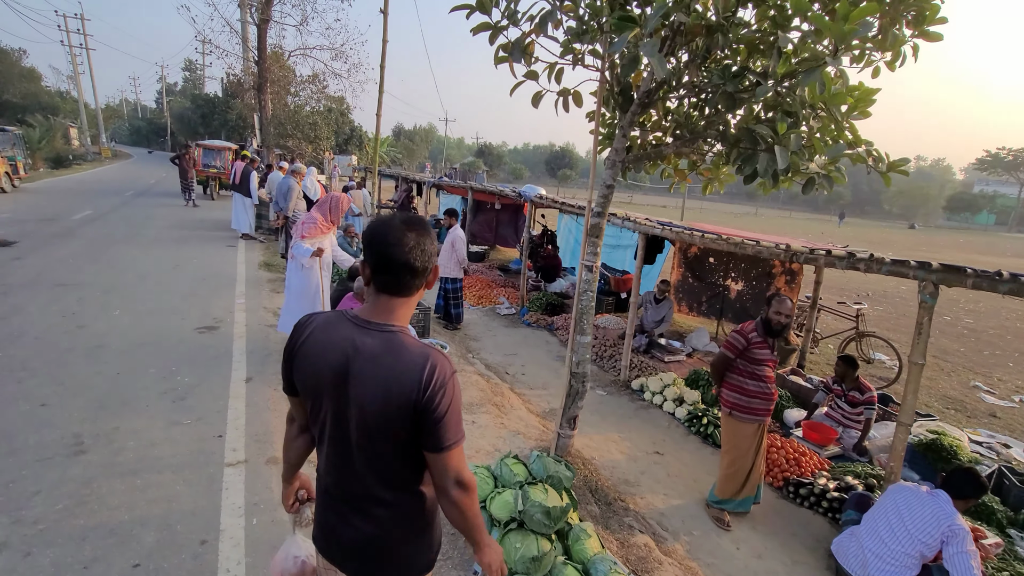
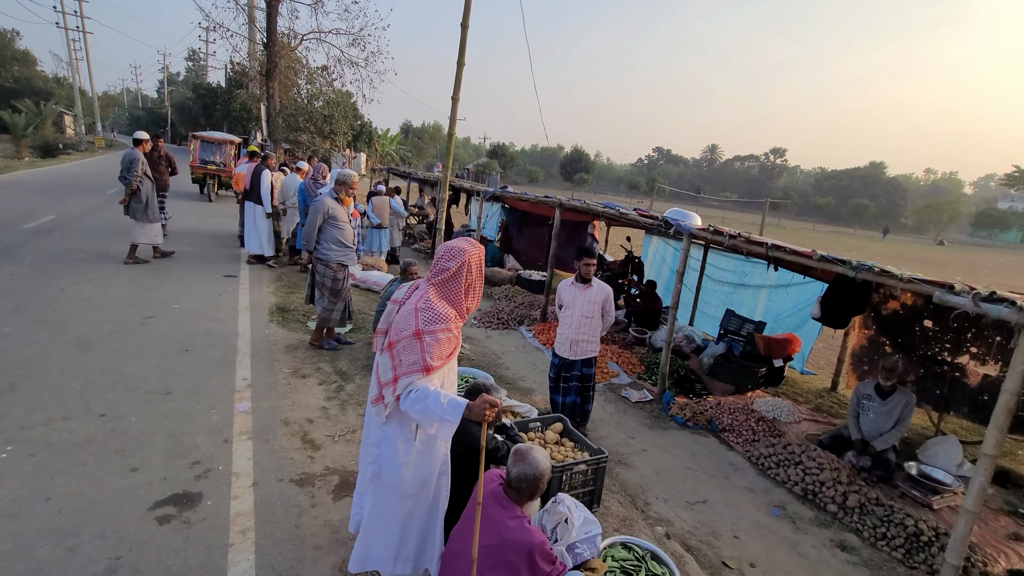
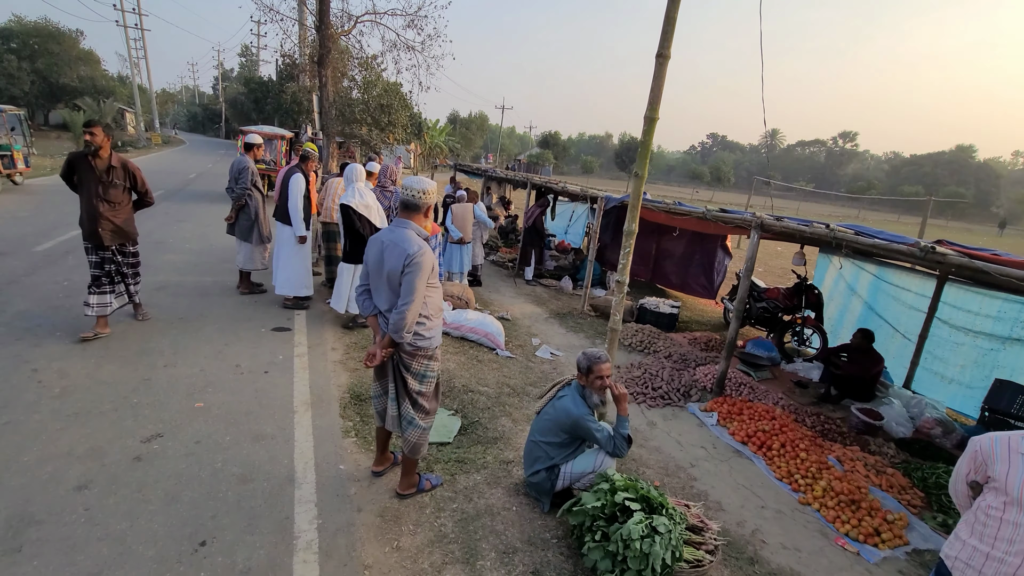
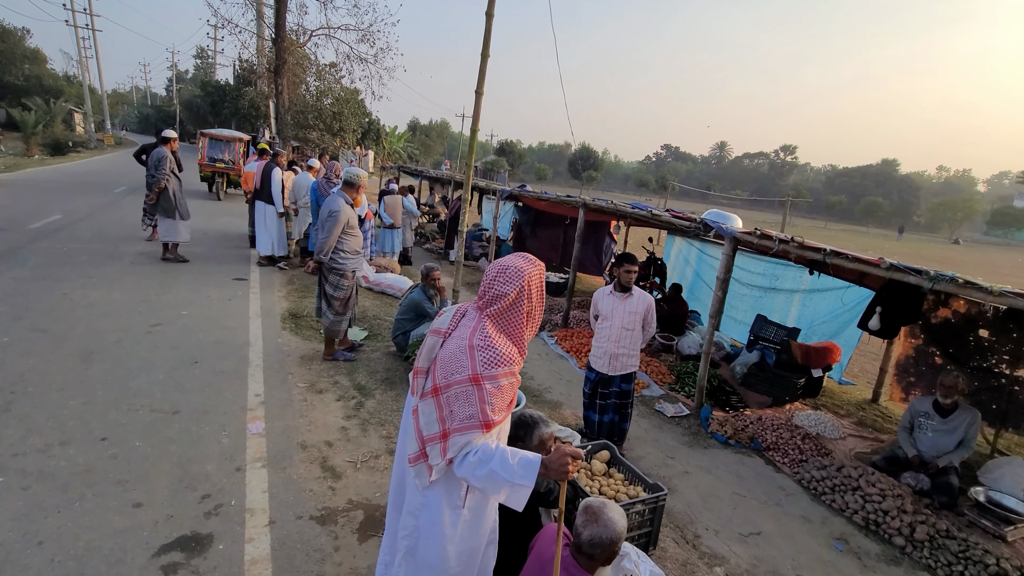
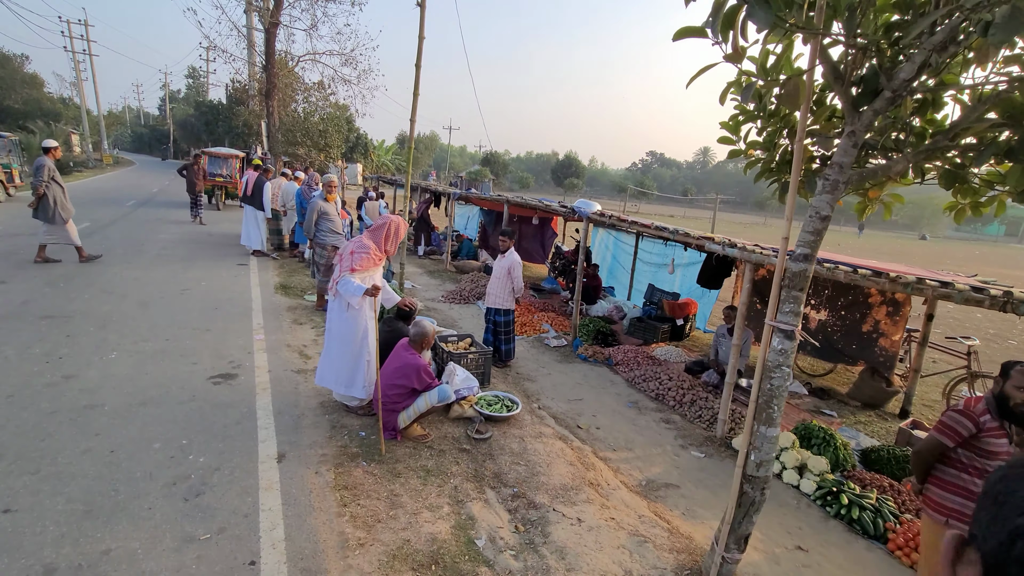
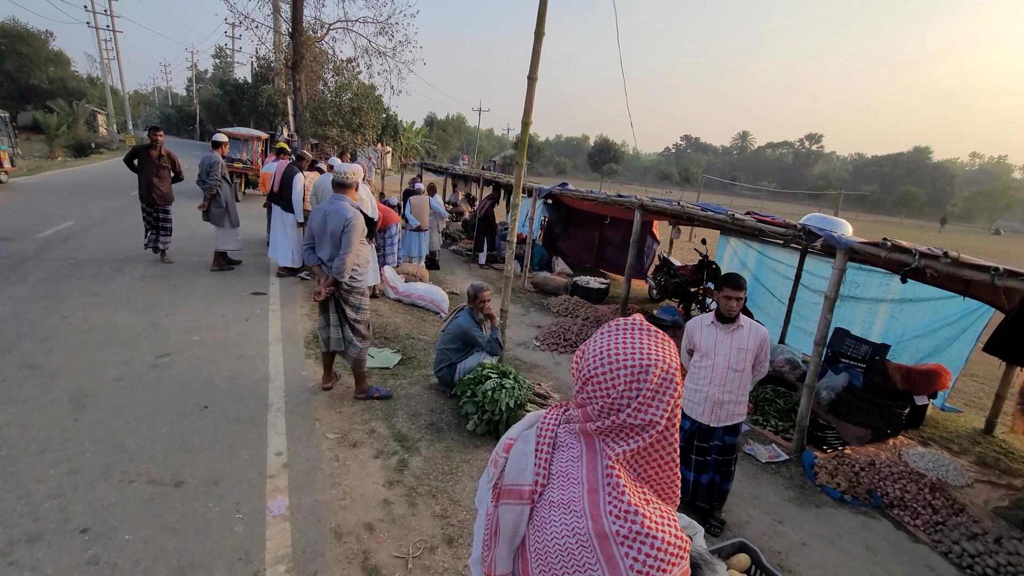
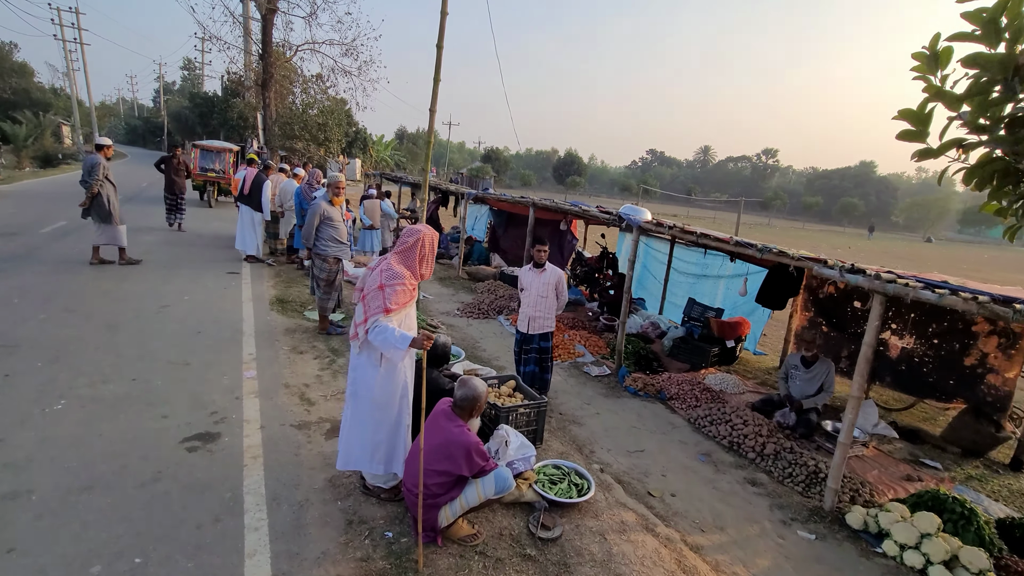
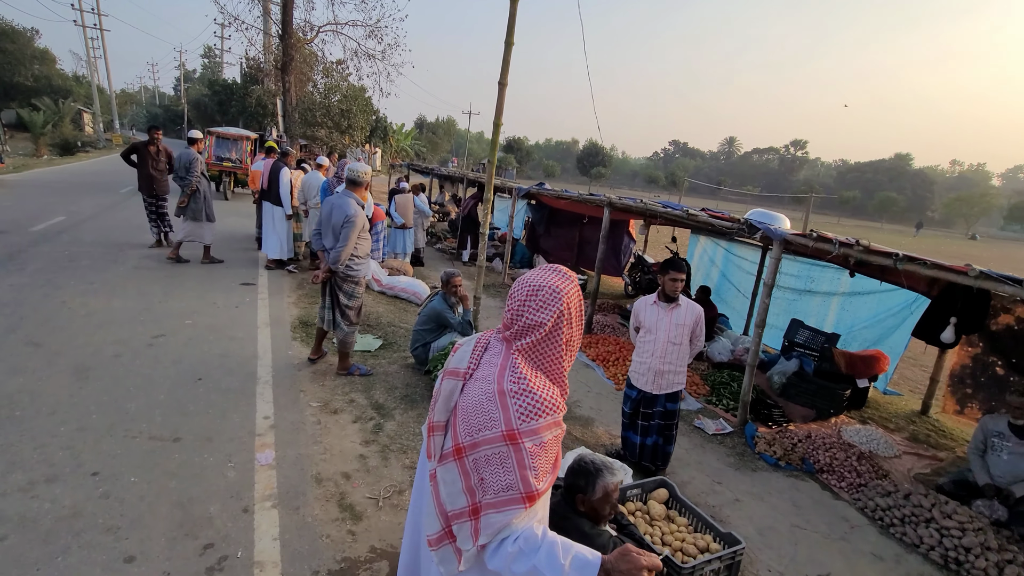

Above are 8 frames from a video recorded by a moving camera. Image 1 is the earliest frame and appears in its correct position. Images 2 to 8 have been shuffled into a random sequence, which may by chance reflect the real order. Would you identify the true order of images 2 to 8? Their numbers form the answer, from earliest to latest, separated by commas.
5, 7, 2, 4, 8, 6, 3
